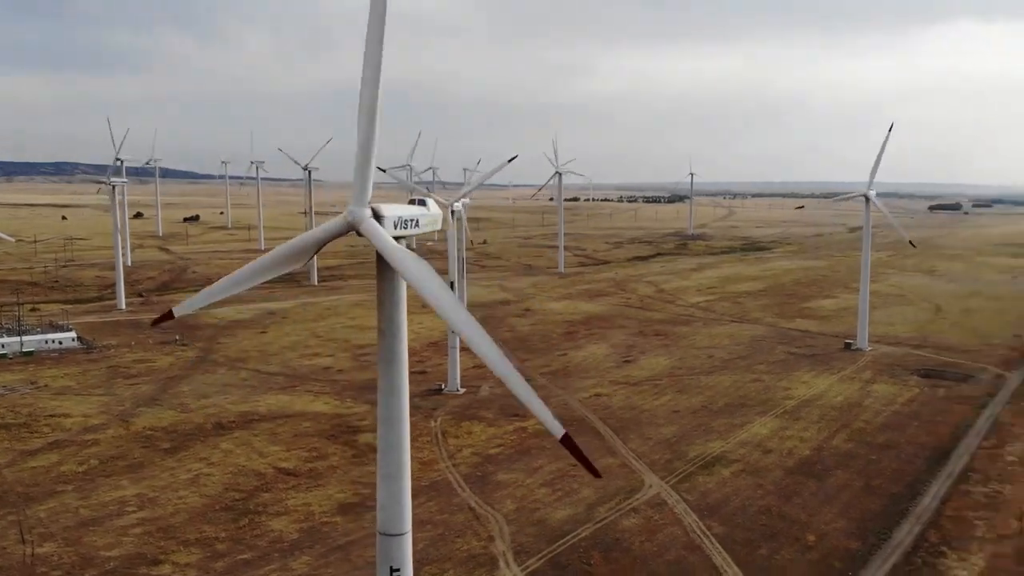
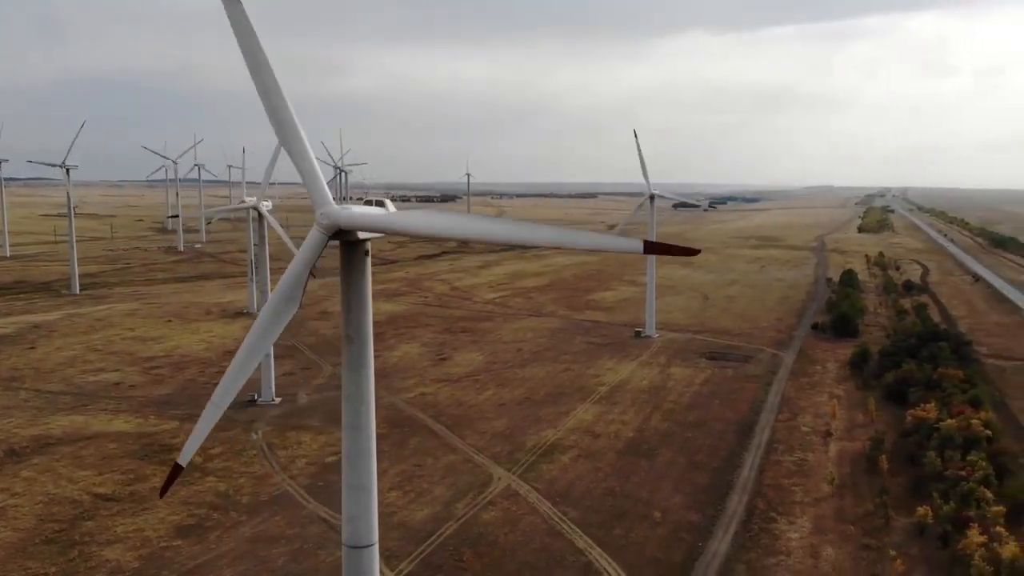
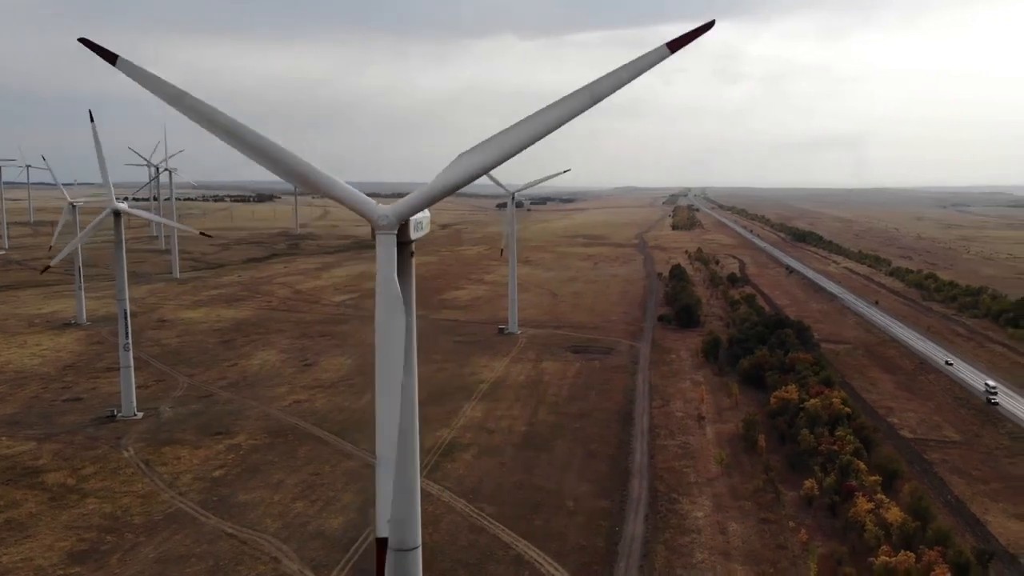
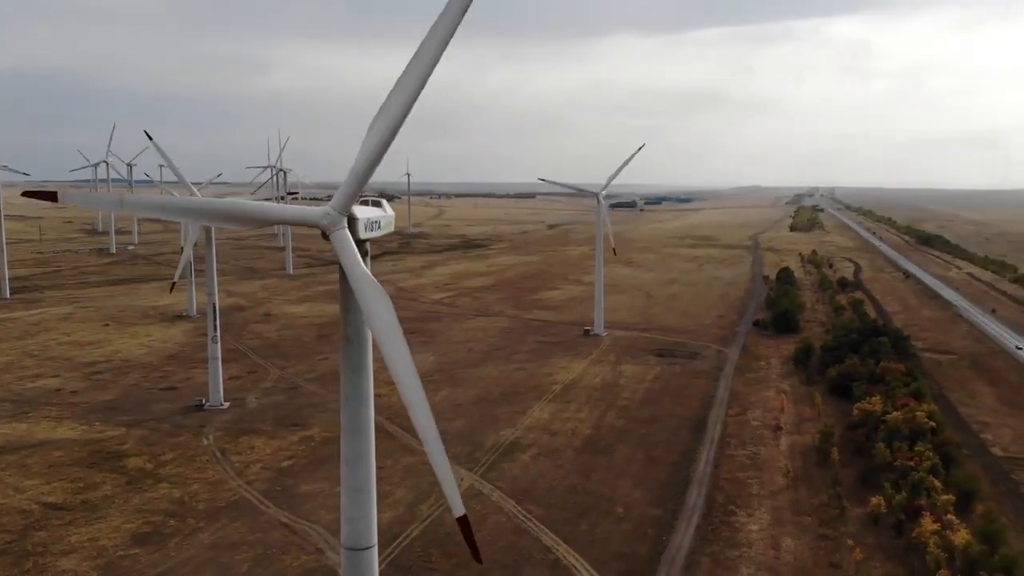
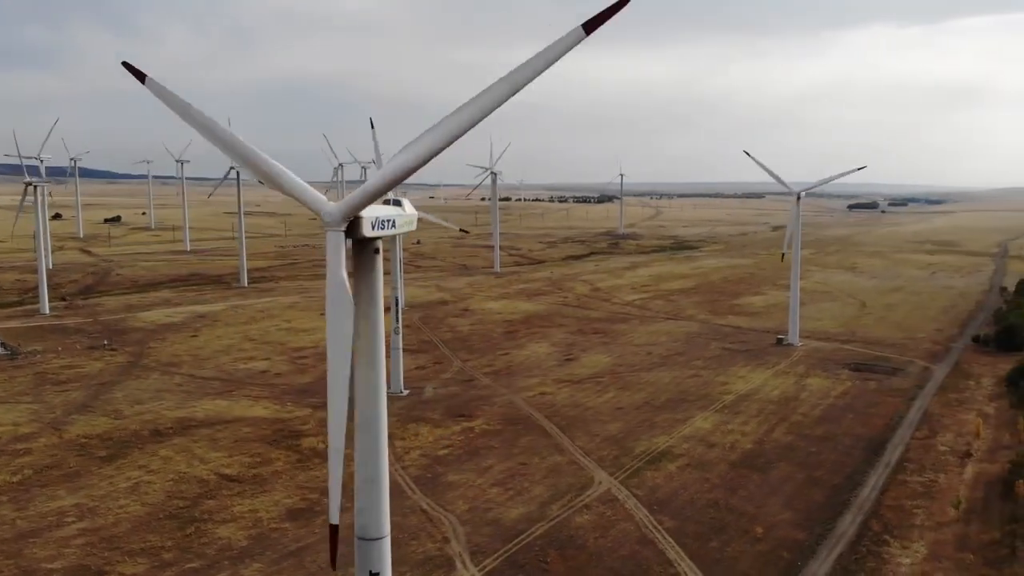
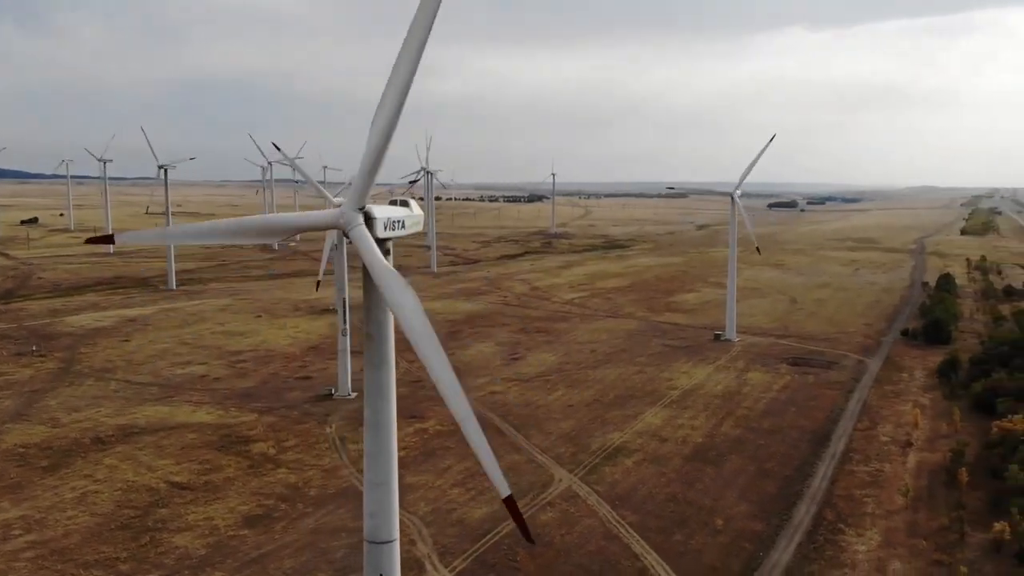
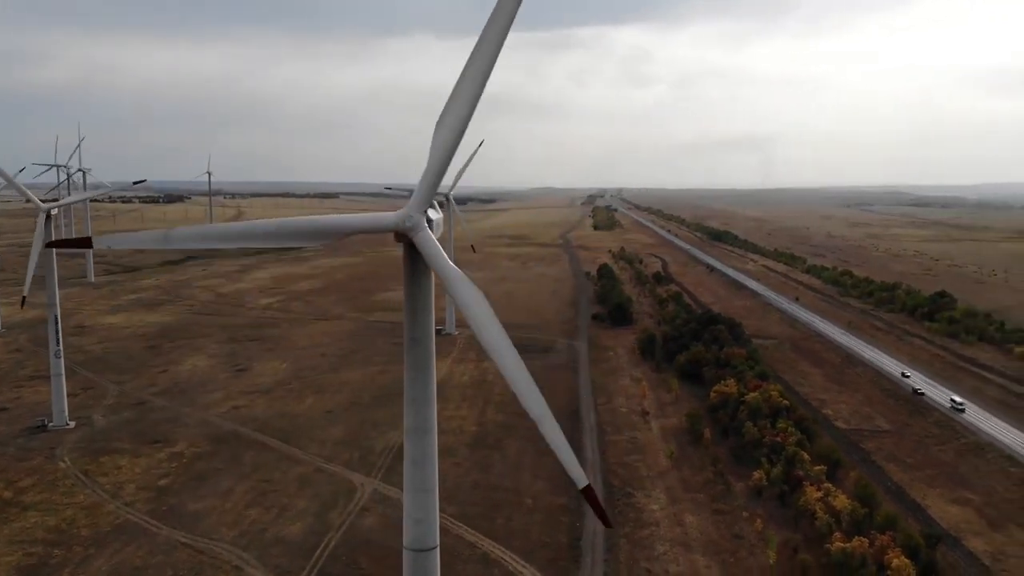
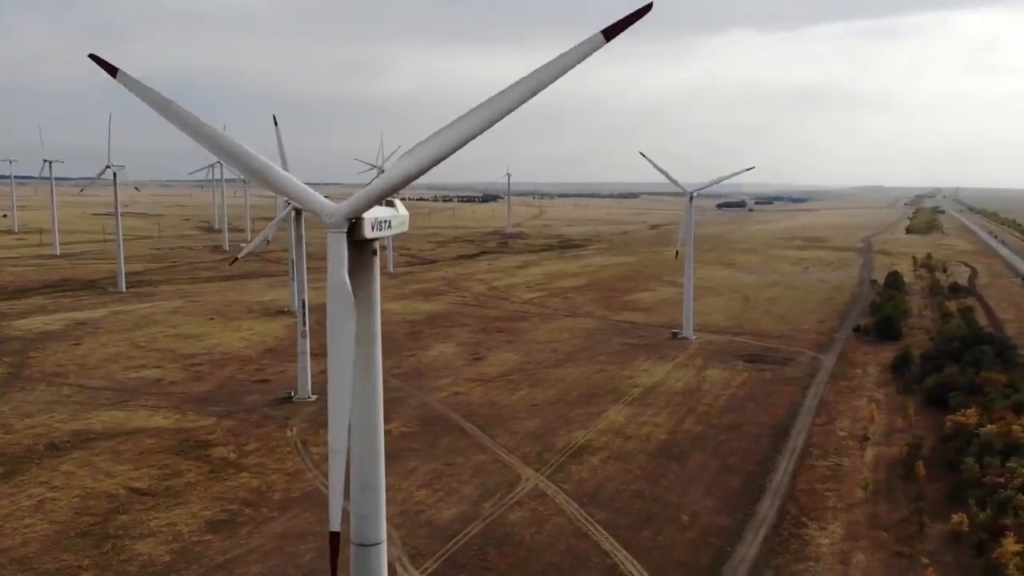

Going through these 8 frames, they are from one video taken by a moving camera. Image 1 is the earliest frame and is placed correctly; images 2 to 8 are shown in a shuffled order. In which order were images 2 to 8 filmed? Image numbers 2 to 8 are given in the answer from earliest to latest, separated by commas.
5, 6, 8, 2, 4, 3, 7
